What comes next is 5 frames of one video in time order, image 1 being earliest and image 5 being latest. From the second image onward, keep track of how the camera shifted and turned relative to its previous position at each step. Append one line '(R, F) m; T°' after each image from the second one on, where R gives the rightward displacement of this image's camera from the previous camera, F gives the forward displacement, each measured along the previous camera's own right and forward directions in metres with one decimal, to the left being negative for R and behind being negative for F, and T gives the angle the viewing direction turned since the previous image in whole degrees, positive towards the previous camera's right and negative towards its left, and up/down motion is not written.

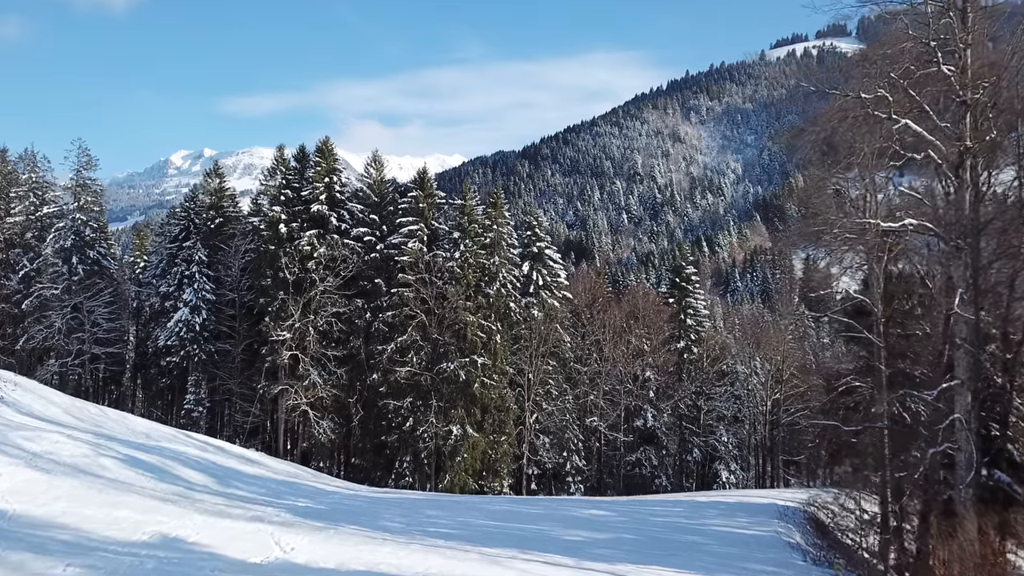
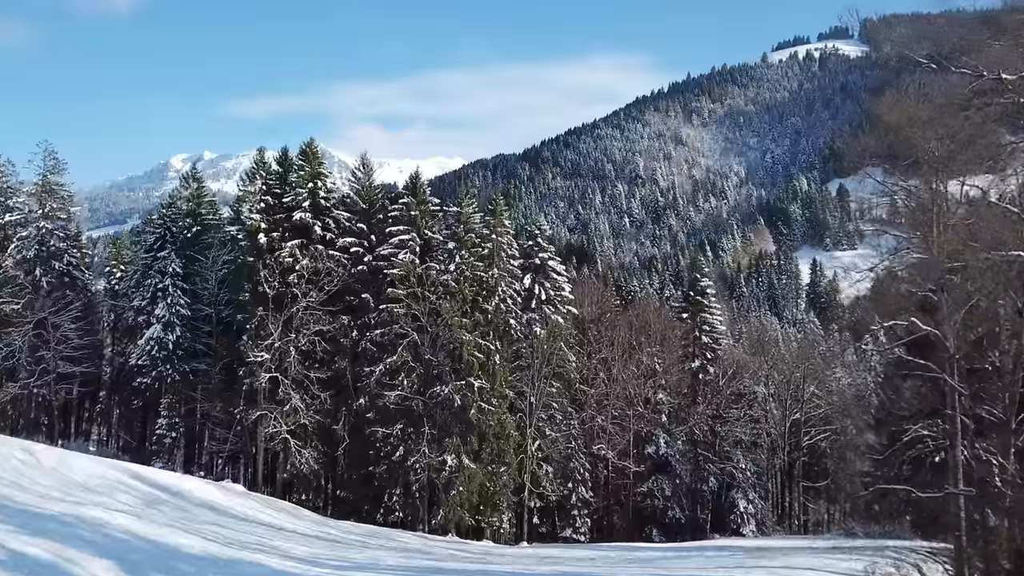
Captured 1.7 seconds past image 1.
(0.0, +2.7) m; 0°
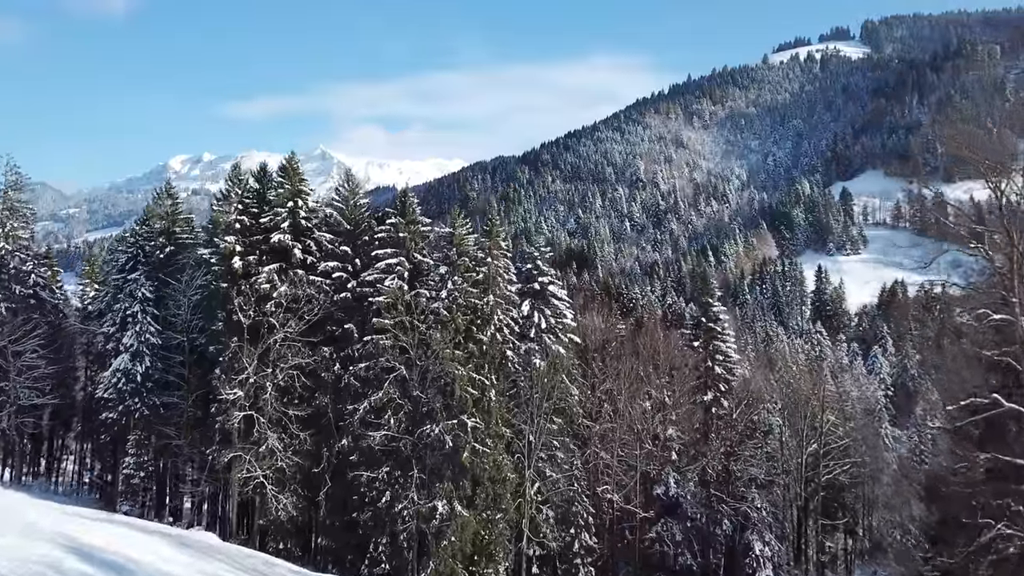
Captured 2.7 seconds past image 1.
(+0.1, +2.4) m; 0°
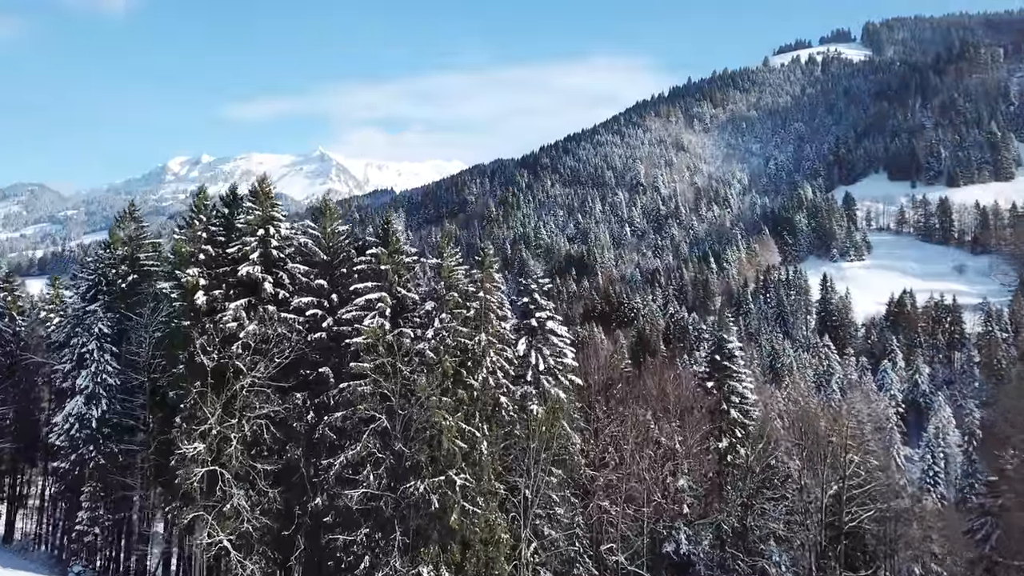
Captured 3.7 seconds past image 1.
(+0.2, +2.7) m; 0°
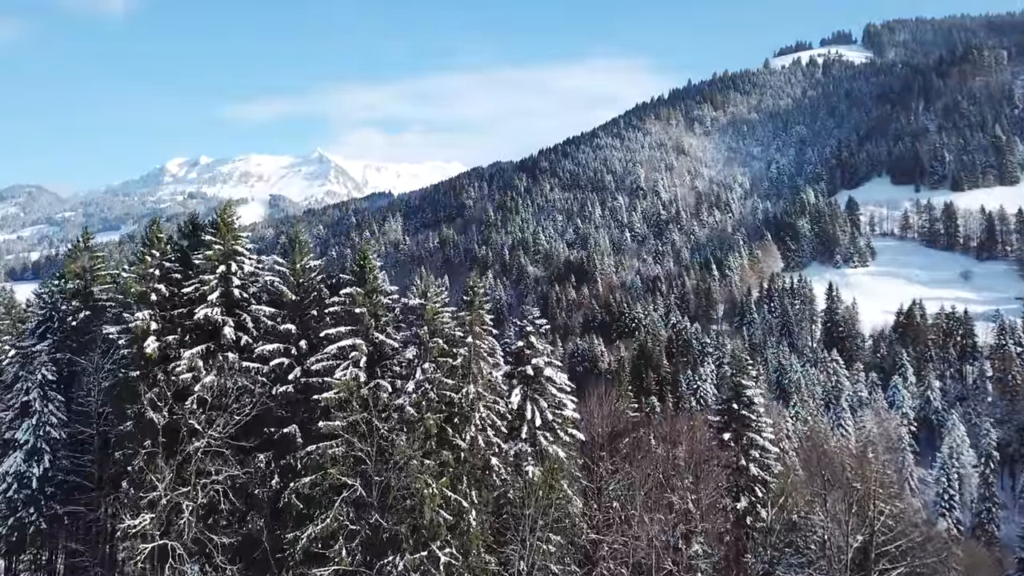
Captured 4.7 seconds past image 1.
(+0.2, +2.9) m; 0°
